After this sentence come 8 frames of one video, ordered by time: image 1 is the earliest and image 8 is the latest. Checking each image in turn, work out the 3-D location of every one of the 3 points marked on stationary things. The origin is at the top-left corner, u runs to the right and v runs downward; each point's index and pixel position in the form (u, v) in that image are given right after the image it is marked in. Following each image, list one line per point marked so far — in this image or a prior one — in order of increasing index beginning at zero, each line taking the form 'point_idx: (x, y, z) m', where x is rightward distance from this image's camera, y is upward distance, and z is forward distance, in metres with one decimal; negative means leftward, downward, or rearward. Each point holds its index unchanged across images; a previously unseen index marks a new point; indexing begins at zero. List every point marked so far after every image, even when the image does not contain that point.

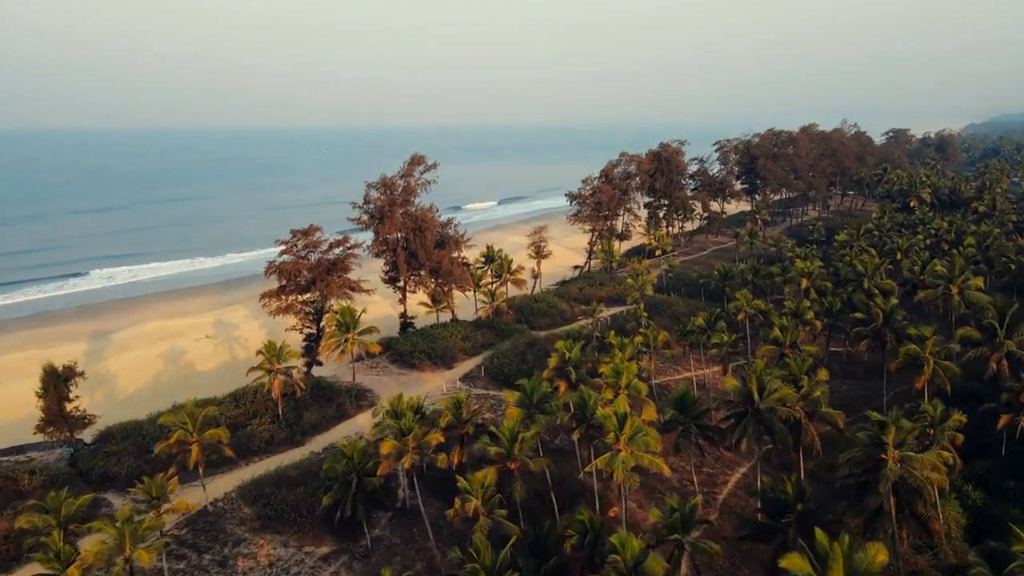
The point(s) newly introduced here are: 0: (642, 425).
0: (+4.3, -4.6, +17.6) m
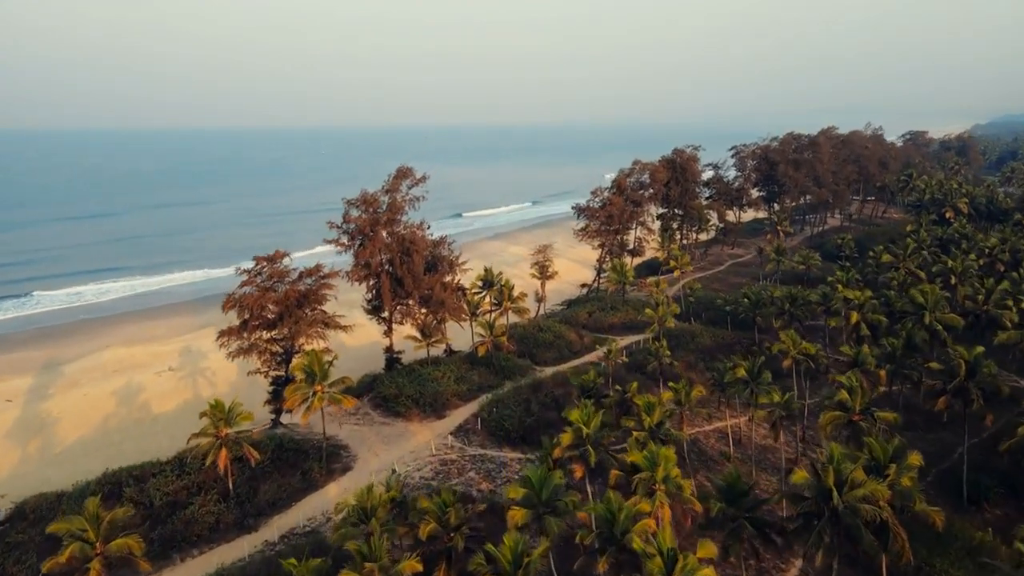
0: (+4.4, -6.5, +12.5) m
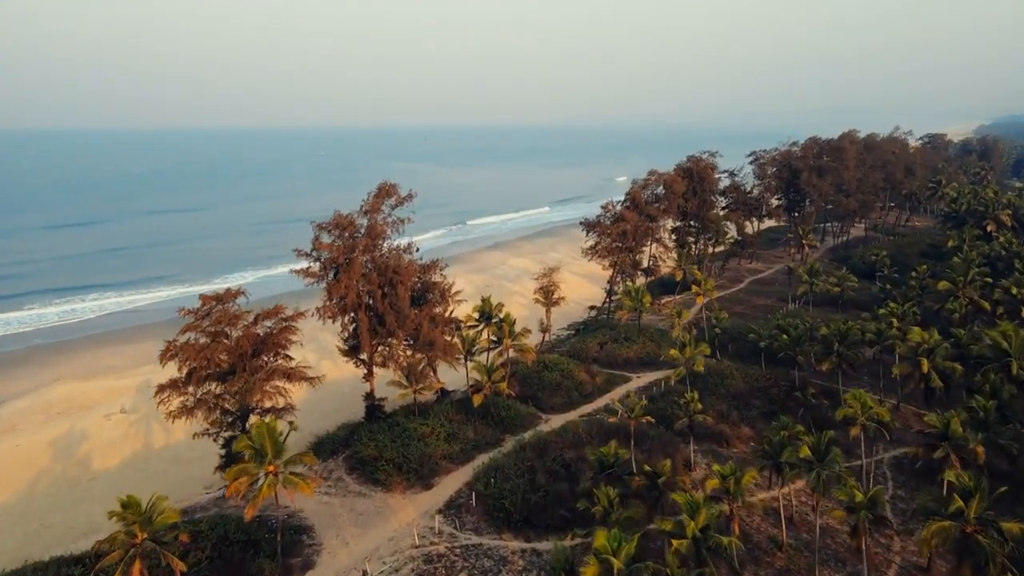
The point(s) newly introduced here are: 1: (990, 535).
0: (+4.4, -8.5, +7.5) m
1: (+13.8, -7.0, +15.4) m
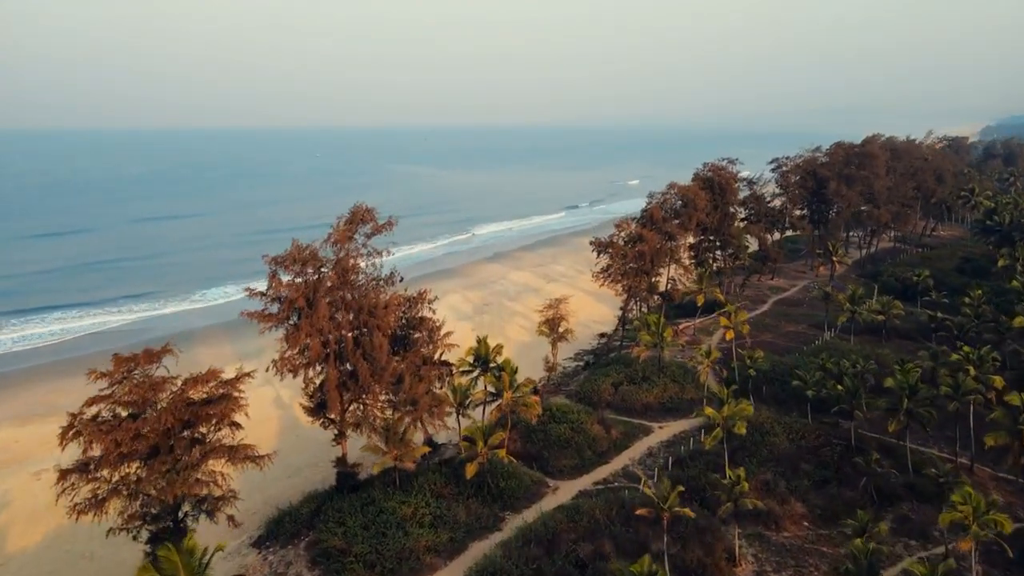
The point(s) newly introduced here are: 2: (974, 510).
0: (+4.4, -10.5, +2.3) m
1: (+13.8, -9.0, +10.3) m
2: (+14.2, -6.8, +16.4) m
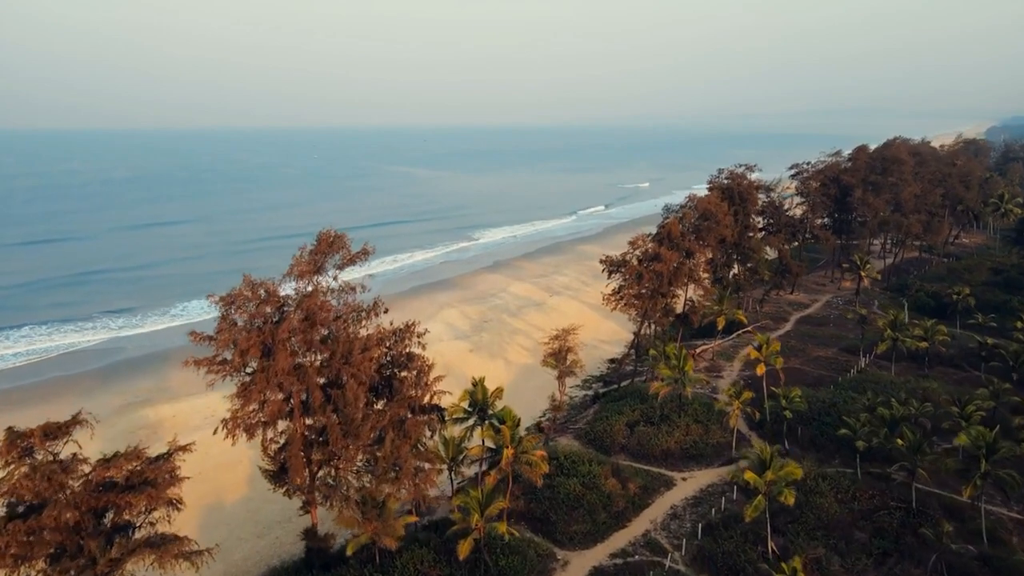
0: (+4.5, -12.0, -1.6) m
1: (+13.8, -10.5, +6.3) m
2: (+14.3, -8.3, +12.4) m
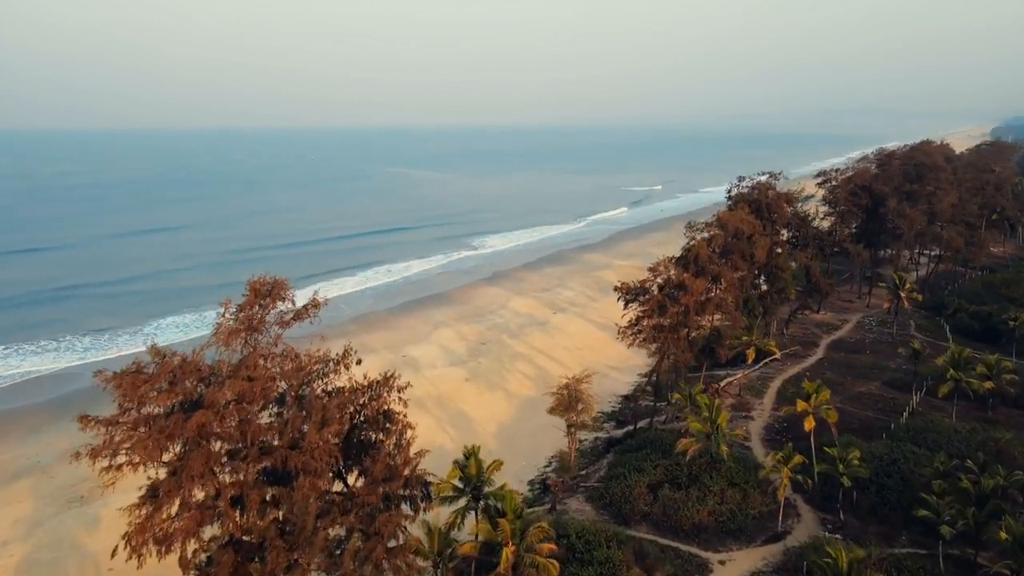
0: (+4.5, -13.7, -6.3) m
1: (+13.9, -12.3, +1.7) m
2: (+14.3, -10.1, +7.8) m
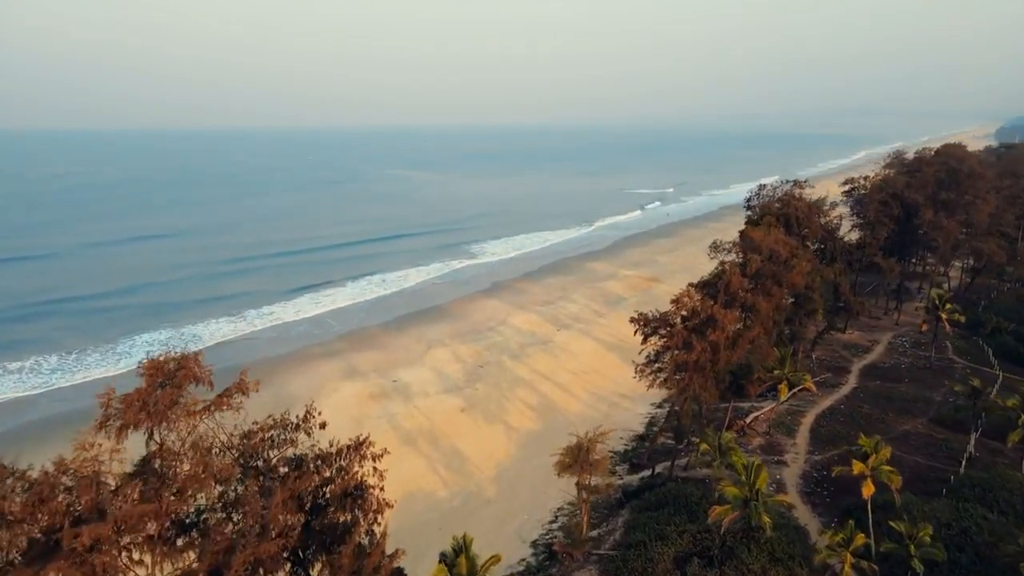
0: (+4.5, -15.2, -10.2) m
1: (+13.9, -13.8, -2.3) m
2: (+14.3, -11.6, +3.8) m
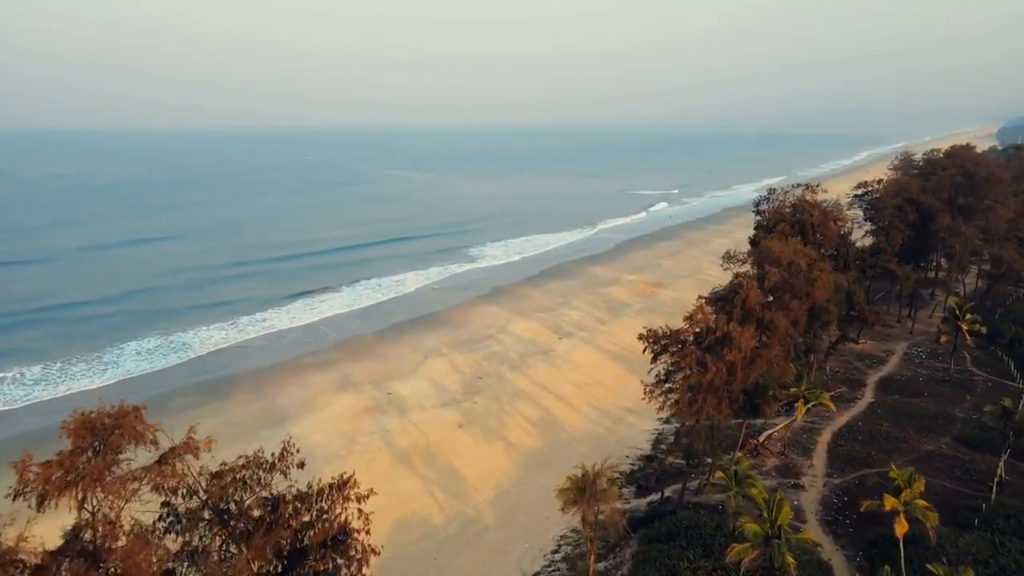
0: (+4.5, -15.9, -11.9) m
1: (+13.9, -14.4, -4.0) m
2: (+14.3, -12.2, +2.1) m
